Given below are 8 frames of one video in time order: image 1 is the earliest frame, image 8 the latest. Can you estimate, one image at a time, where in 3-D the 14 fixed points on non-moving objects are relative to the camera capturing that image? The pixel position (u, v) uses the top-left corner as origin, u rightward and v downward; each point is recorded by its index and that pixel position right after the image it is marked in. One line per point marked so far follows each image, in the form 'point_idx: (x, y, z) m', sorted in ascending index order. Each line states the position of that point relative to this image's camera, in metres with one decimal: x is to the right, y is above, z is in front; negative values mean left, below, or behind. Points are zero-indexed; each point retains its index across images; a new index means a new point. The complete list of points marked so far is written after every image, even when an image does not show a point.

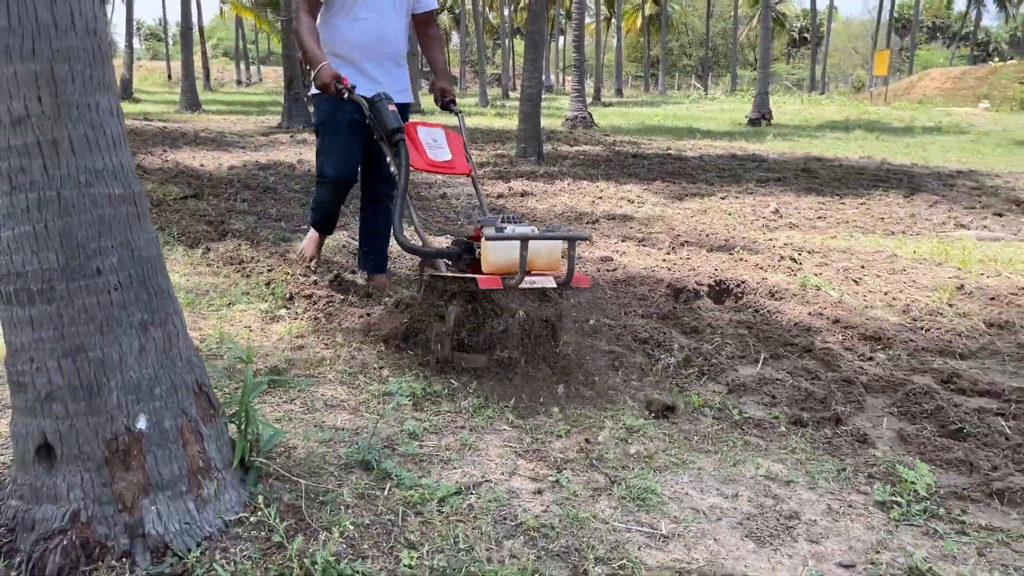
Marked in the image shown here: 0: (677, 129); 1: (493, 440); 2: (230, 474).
0: (+3.1, +3.0, +16.0) m
1: (0.0, -0.4, +2.1) m
2: (-0.5, -0.3, +1.6) m
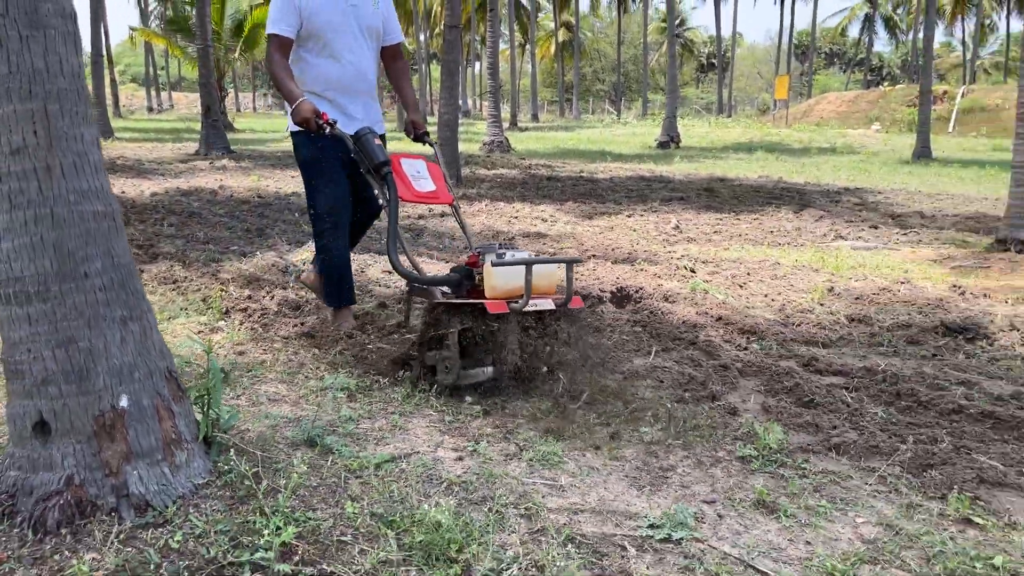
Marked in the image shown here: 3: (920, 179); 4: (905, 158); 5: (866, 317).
0: (+1.5, +2.6, +16.6) m
1: (-0.3, -0.4, +2.4) m
2: (-0.7, -0.3, +1.9) m
3: (+5.7, +1.5, +11.9) m
4: (+7.4, +2.4, +16.1) m
5: (+1.6, -0.1, +3.8) m
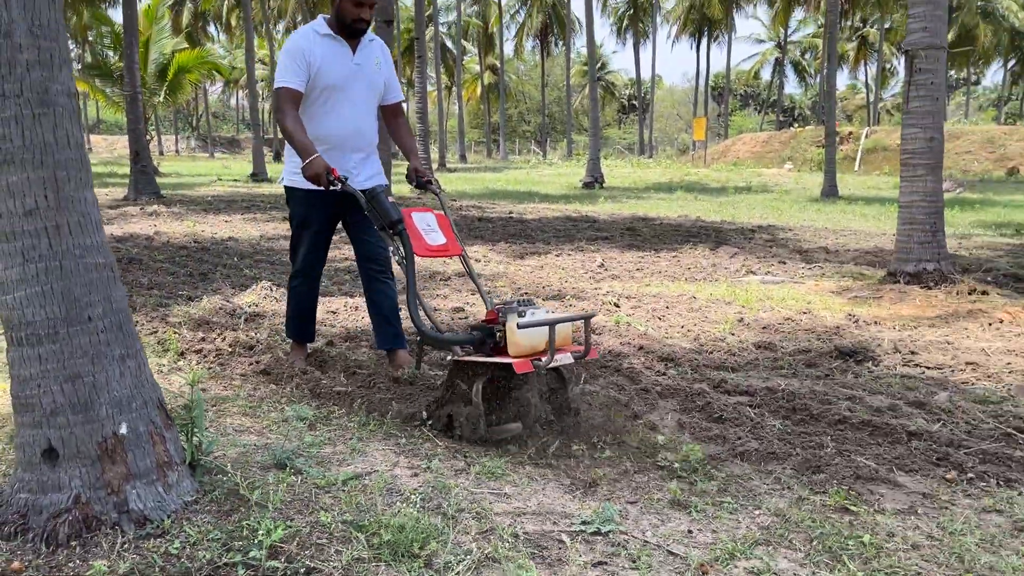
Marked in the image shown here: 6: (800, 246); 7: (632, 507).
0: (+0.1, +1.9, +17.1) m
1: (-0.4, -0.5, +2.7) m
2: (-0.8, -0.4, +2.1) m
3: (+4.7, +1.1, +12.8) m
4: (+6.0, +1.8, +17.1) m
5: (+1.3, -0.3, +4.2) m
6: (+2.9, +0.4, +8.8) m
7: (+0.3, -0.6, +2.3) m
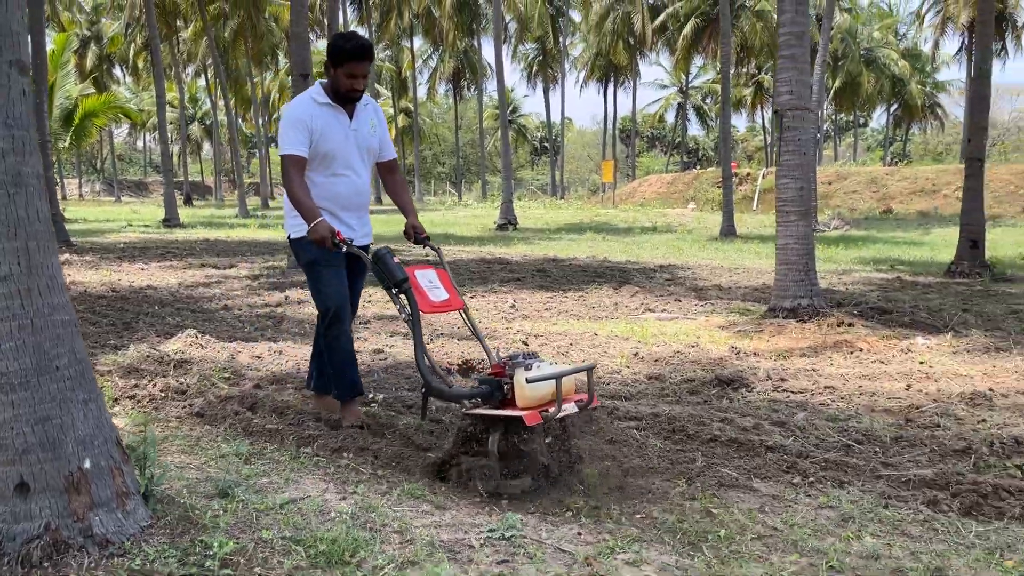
0: (-1.6, +1.1, +17.5) m
1: (-0.7, -0.6, +3.0) m
2: (-1.1, -0.6, +2.4) m
3: (+3.4, +0.5, +13.6) m
4: (+4.3, +1.1, +18.0) m
5: (+0.8, -0.5, +4.7) m
6: (+2.0, 0.0, +9.4) m
7: (+0.1, -0.7, +2.7) m
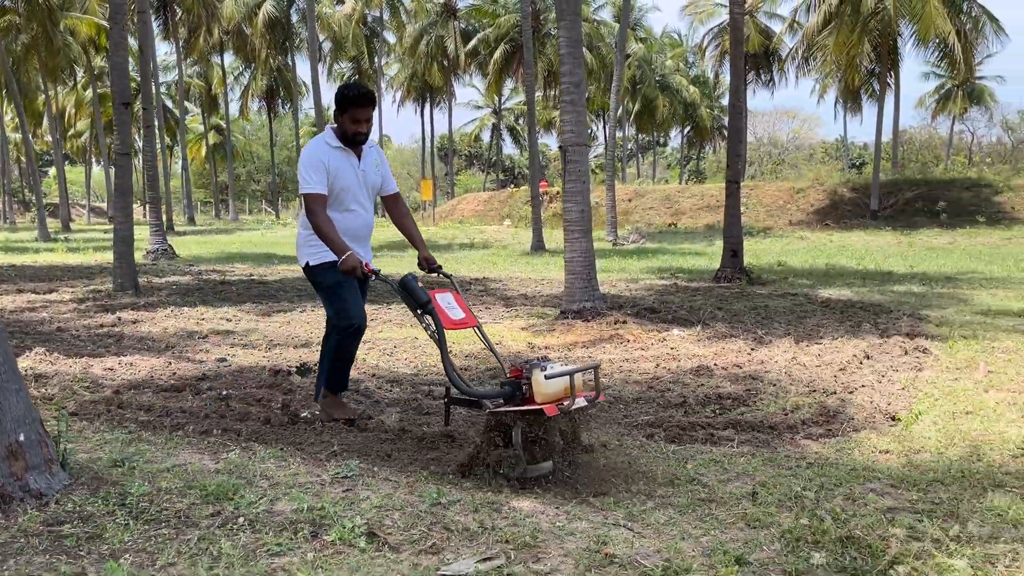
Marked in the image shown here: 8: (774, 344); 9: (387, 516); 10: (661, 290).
0: (-5.4, +0.7, +17.8) m
1: (-1.5, -0.7, +3.8) m
2: (-1.7, -0.6, +3.1) m
3: (+0.4, +0.3, +15.0) m
4: (+0.3, +0.9, +19.5) m
5: (-0.3, -0.5, +5.8) m
6: (-0.1, -0.1, +10.6) m
7: (-0.6, -0.7, +3.6) m
8: (+2.0, -0.4, +6.5) m
9: (-0.4, -0.8, +3.0) m
10: (+1.9, 0.0, +11.1) m
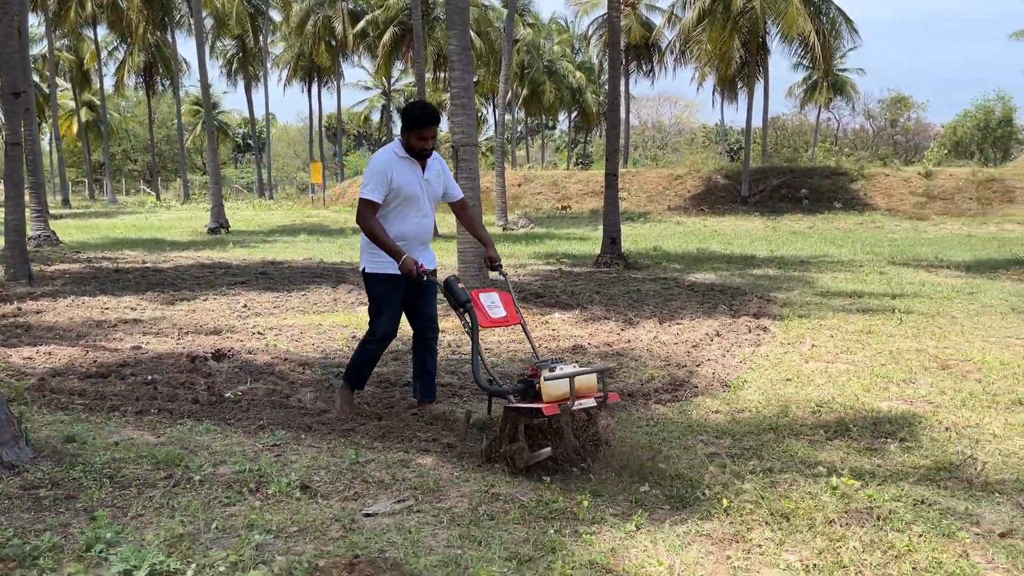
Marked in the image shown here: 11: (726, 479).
0: (-7.6, +0.9, +17.7) m
1: (-2.0, -0.7, +4.3) m
2: (-2.1, -0.6, +3.6) m
3: (-1.6, +0.6, +15.6) m
4: (-2.2, +1.2, +20.1) m
5: (-1.0, -0.5, +6.4) m
6: (-1.5, +0.1, +11.2) m
7: (-1.1, -0.7, +4.3) m
8: (+1.1, -0.3, +7.5) m
9: (-0.8, -0.8, +3.6) m
10: (+0.5, +0.2, +11.9) m
11: (+0.9, -0.8, +3.5) m
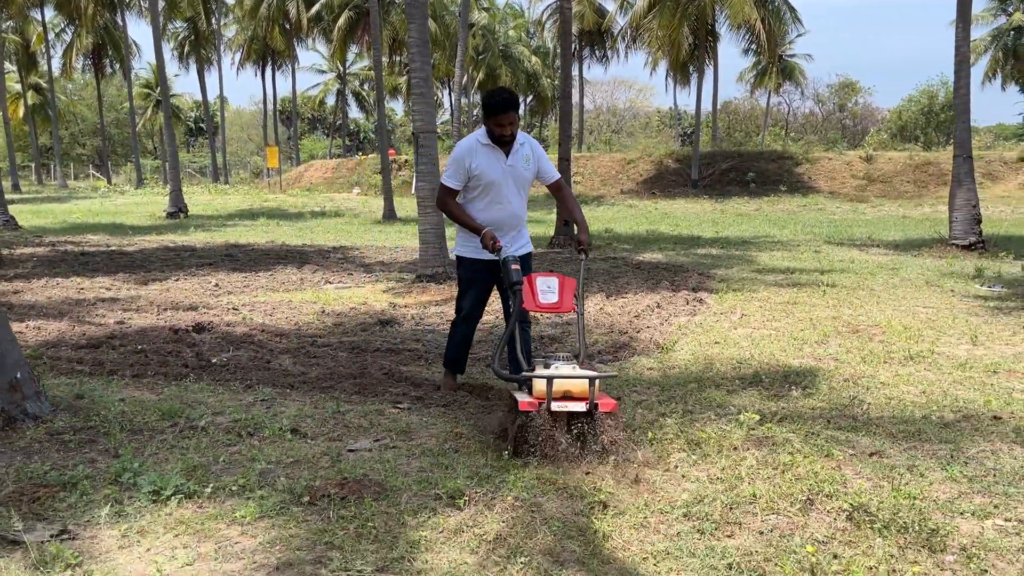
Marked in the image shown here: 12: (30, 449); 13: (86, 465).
0: (-8.5, +1.3, +17.9) m
1: (-2.2, -0.6, +4.8) m
2: (-2.3, -0.5, +4.1) m
3: (-2.4, +1.0, +16.1) m
4: (-3.3, +1.7, +20.5) m
5: (-1.4, -0.3, +7.0) m
6: (-2.1, +0.4, +11.8) m
7: (-1.3, -0.6, +4.8) m
8: (+0.7, -0.1, +8.1) m
9: (-1.0, -0.6, +4.2) m
10: (-0.2, +0.5, +12.5) m
11: (+0.7, -0.6, +4.1) m
12: (-2.1, -0.7, +3.7) m
13: (-1.7, -0.7, +3.5) m
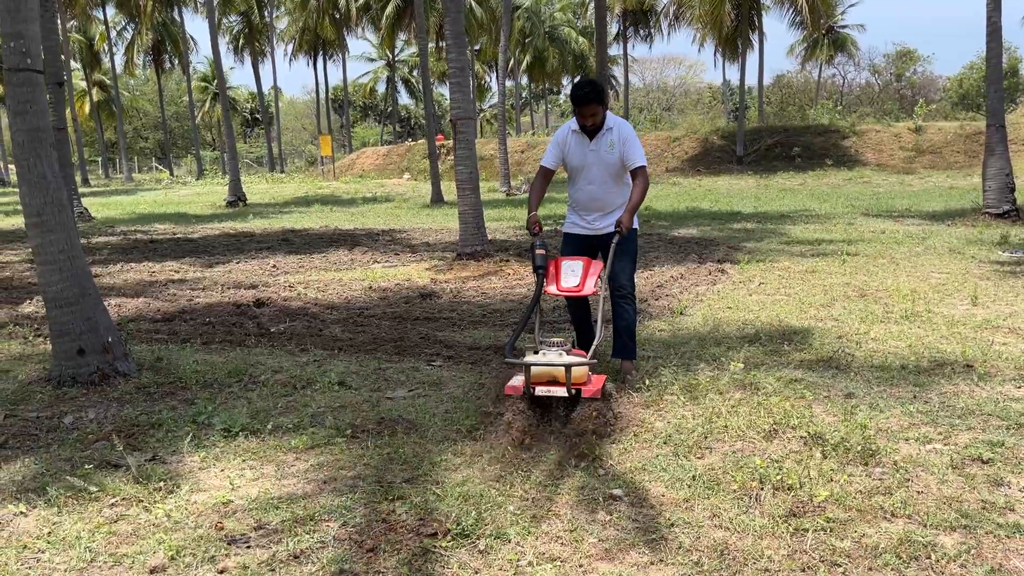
0: (-7.6, +1.6, +18.9) m
1: (-2.1, -0.4, +5.6) m
2: (-2.2, -0.4, +4.8) m
3: (-1.6, +1.4, +16.8) m
4: (-2.2, +2.1, +21.2) m
5: (-1.1, -0.1, +7.6) m
6: (-1.5, +0.7, +12.4) m
7: (-1.2, -0.4, +5.5) m
8: (+1.1, +0.2, +8.6) m
9: (-0.9, -0.5, +4.8) m
10: (+0.4, +0.8, +13.1) m
11: (+0.8, -0.4, +4.7) m
12: (-2.0, -0.6, +4.4) m
13: (-1.7, -0.6, +4.2) m
